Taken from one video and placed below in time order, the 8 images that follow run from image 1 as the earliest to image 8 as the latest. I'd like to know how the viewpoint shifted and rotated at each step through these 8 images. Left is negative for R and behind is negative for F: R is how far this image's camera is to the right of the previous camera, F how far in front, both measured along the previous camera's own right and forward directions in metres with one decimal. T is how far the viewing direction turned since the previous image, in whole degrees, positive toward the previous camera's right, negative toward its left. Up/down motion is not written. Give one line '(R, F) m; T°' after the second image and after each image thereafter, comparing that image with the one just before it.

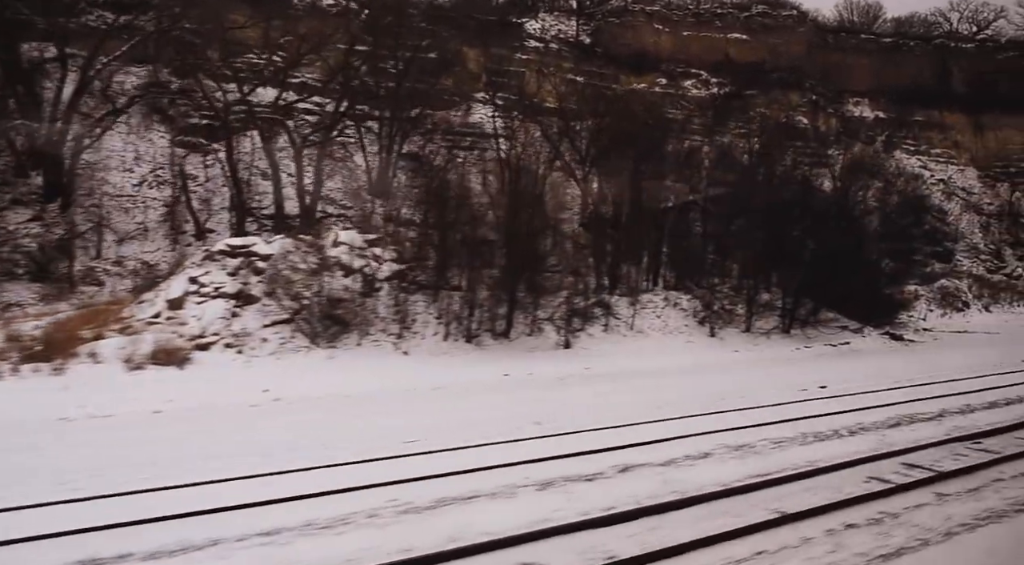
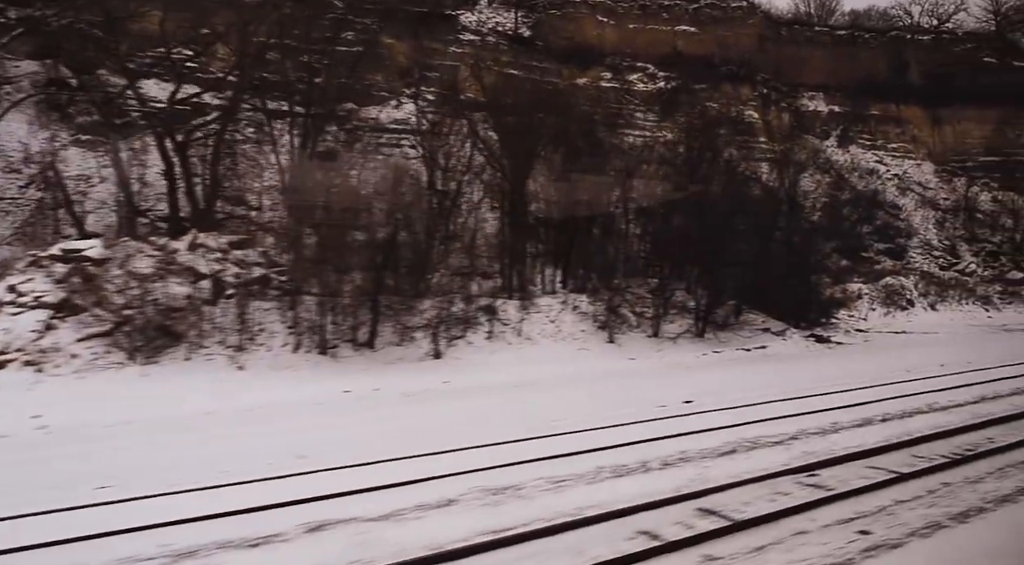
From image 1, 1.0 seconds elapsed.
(+2.4, +1.6) m; +1°
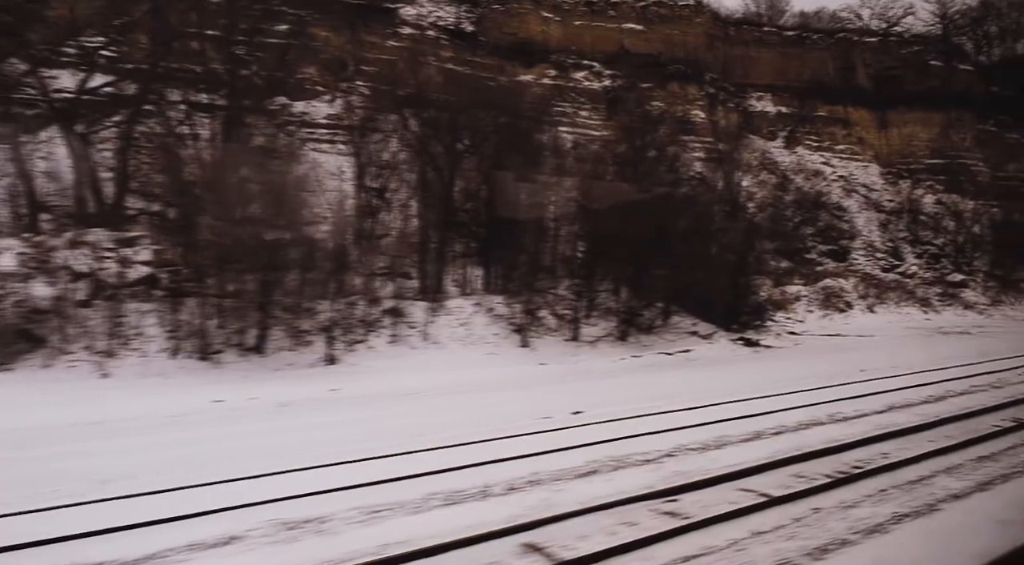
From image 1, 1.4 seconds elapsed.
(+1.2, +0.9) m; +2°
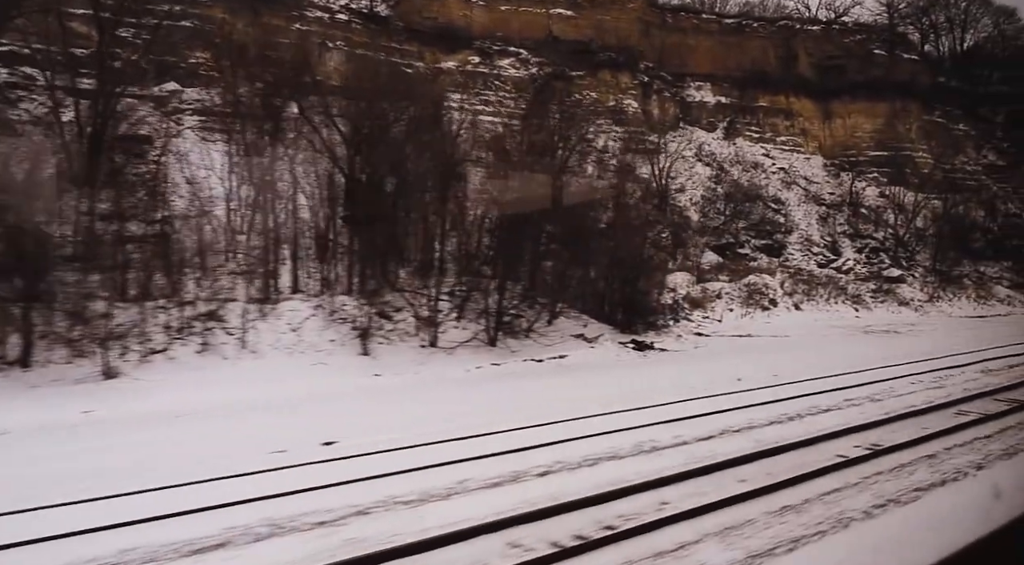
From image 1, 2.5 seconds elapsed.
(+2.4, +1.9) m; +2°
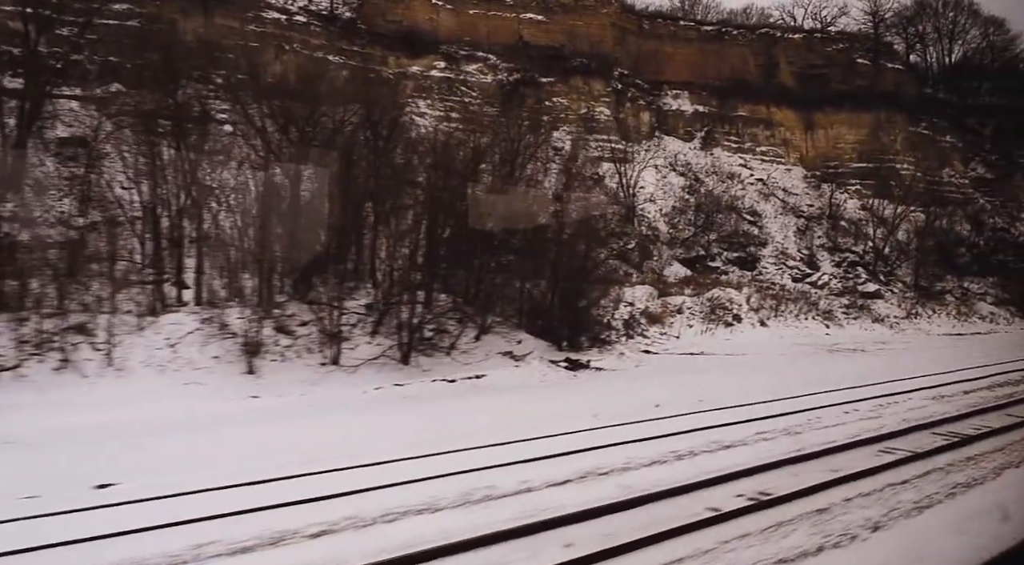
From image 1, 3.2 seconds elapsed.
(+1.6, +1.3) m; 0°
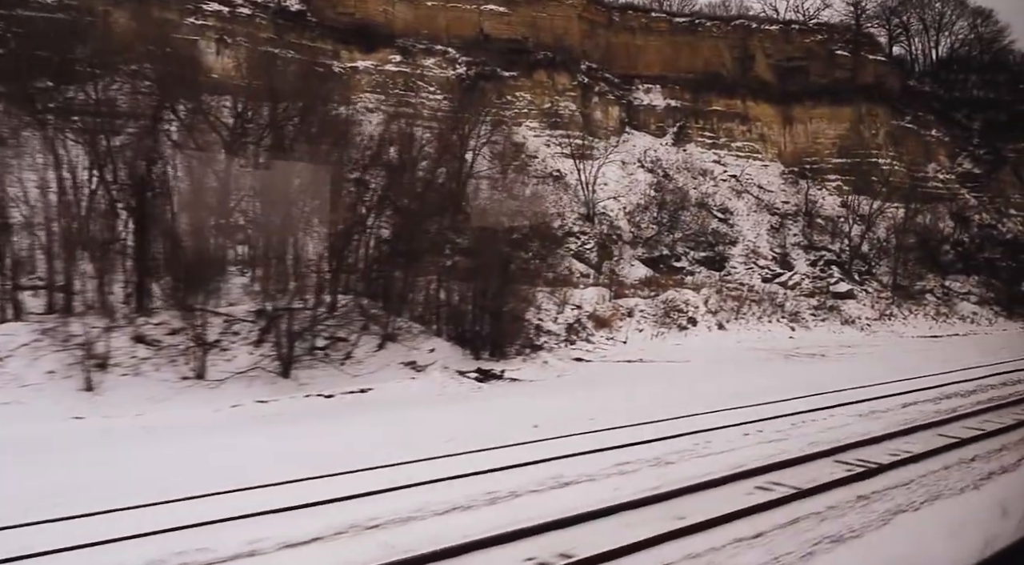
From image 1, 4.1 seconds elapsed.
(+1.8, +1.5) m; 0°
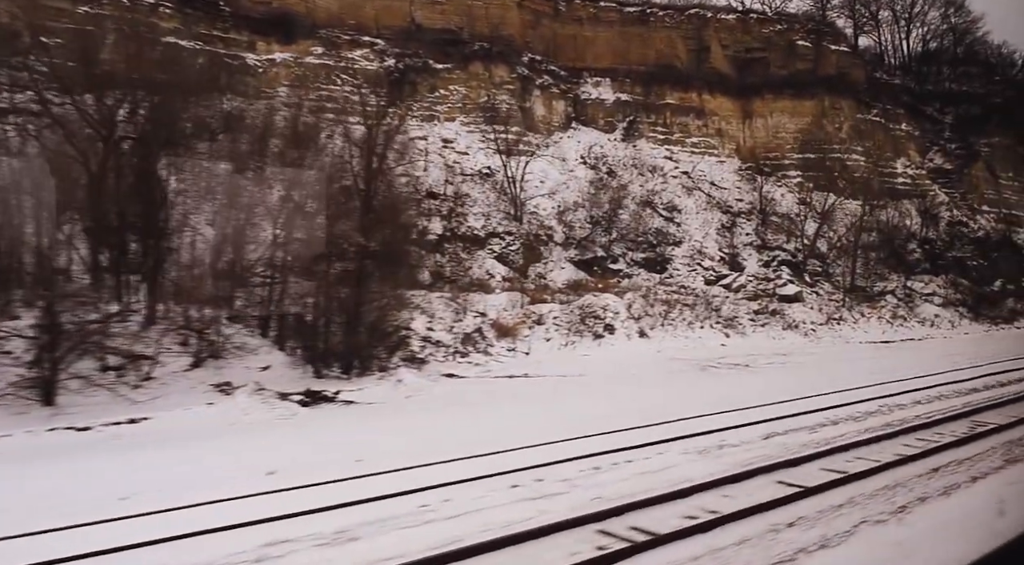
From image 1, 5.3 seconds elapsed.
(+2.5, +2.1) m; 0°
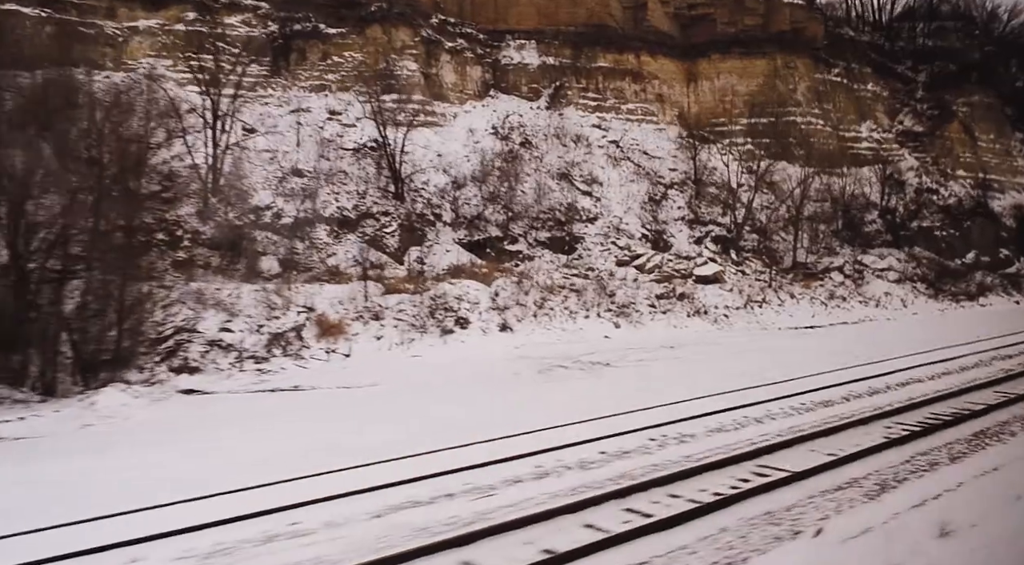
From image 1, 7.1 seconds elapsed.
(+3.7, +3.1) m; -1°
